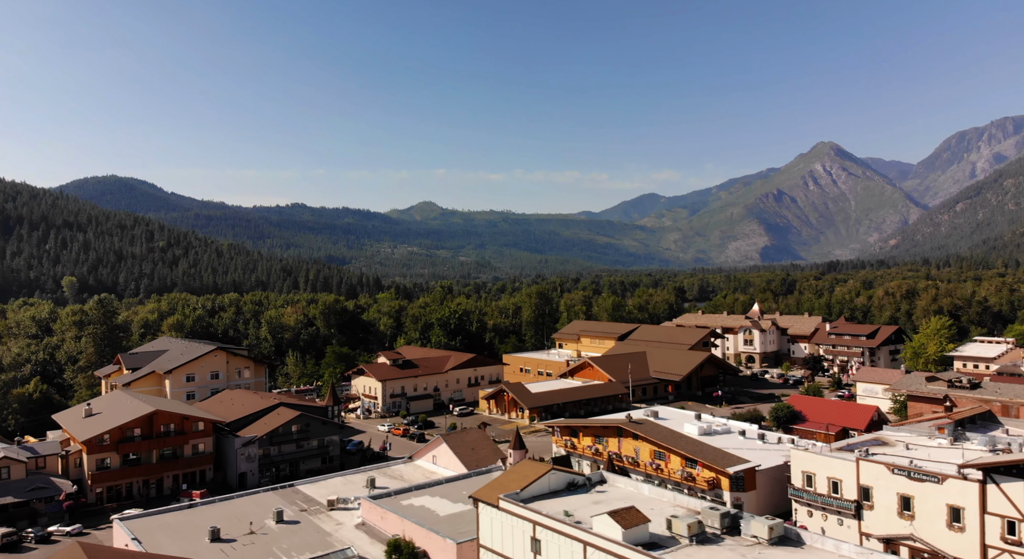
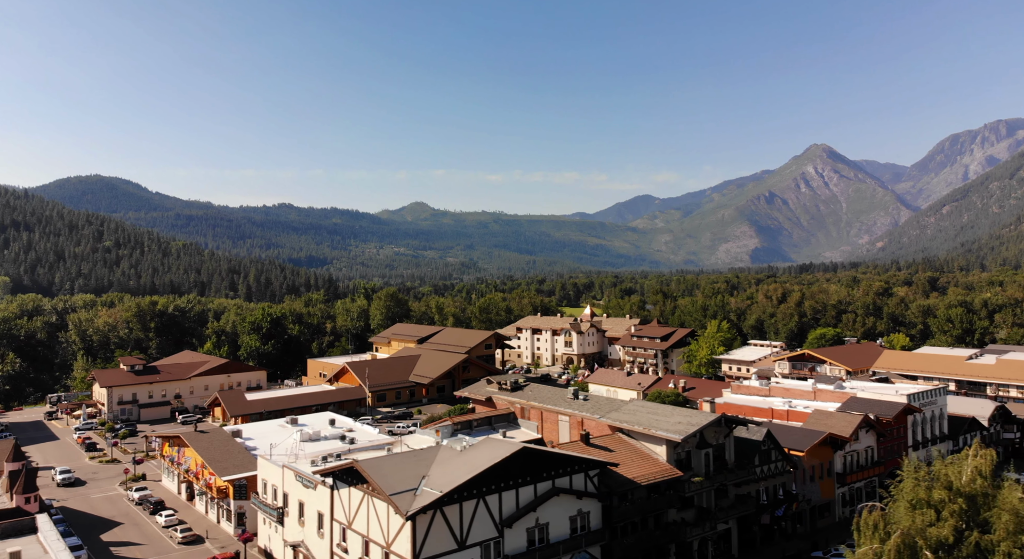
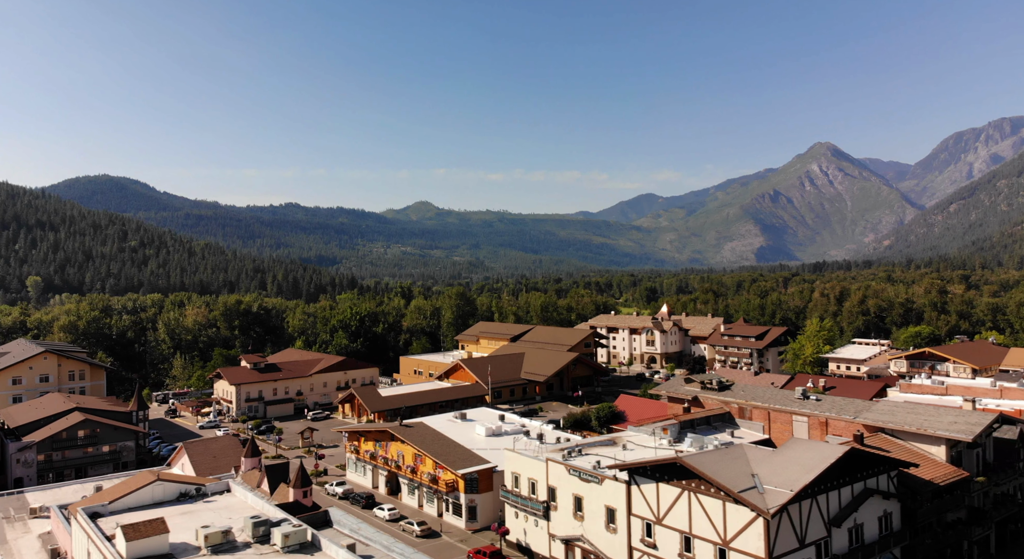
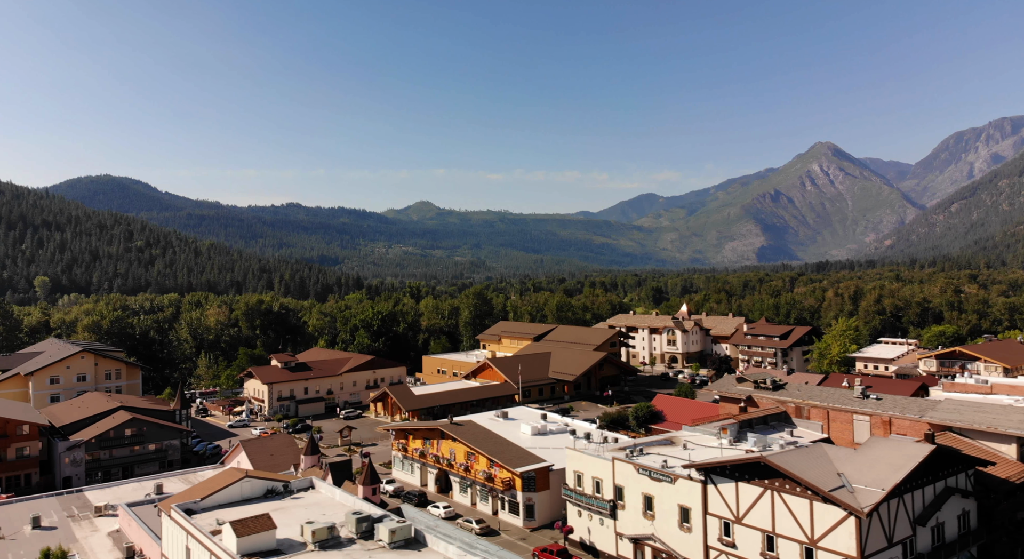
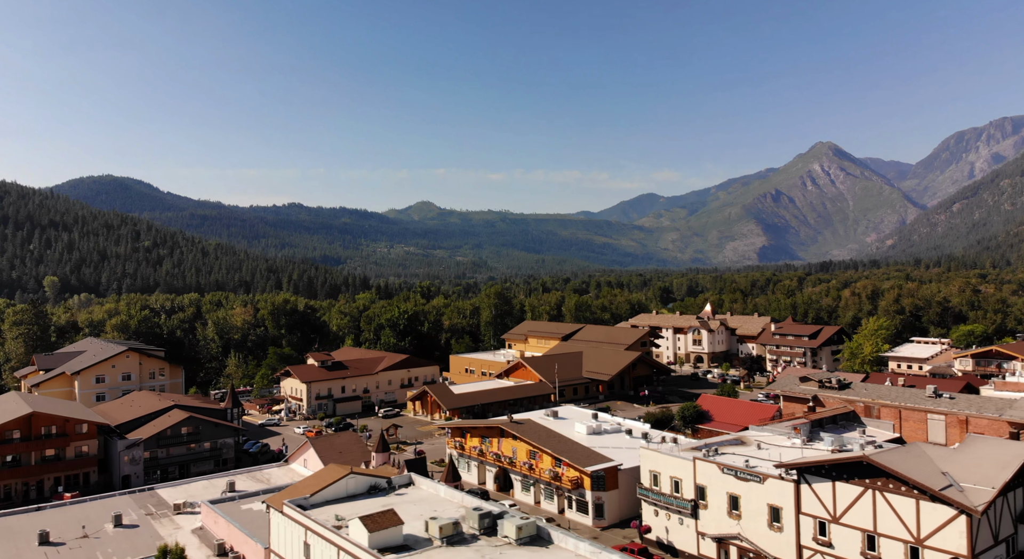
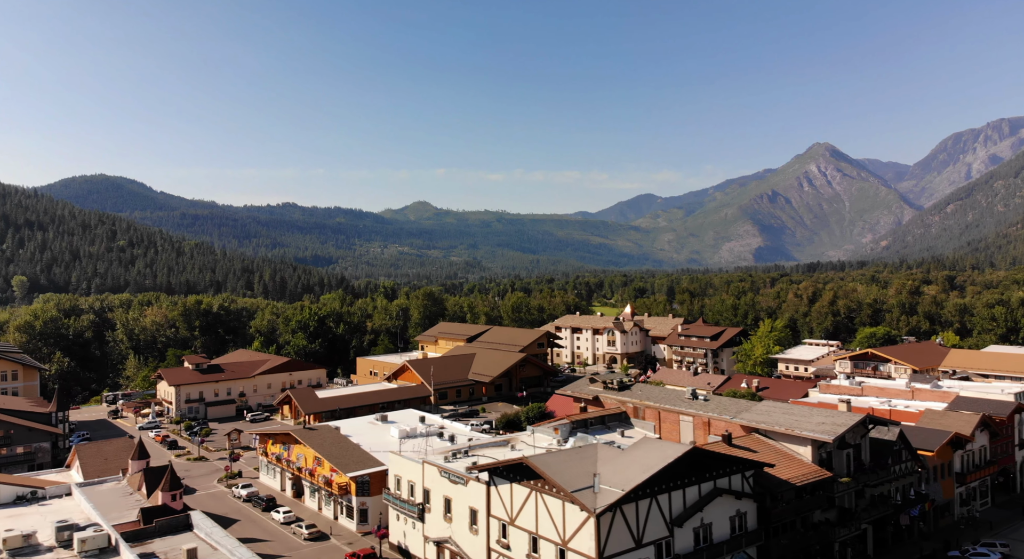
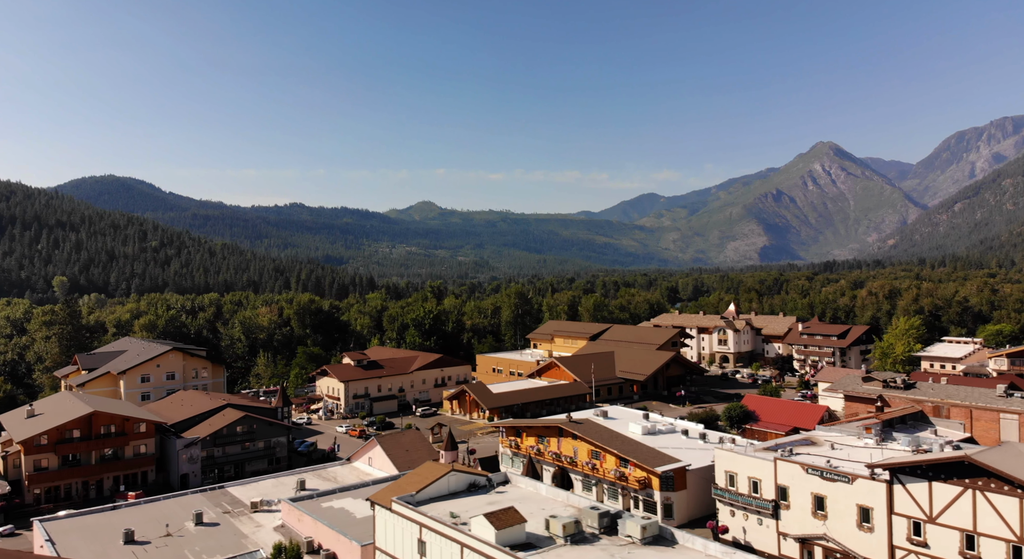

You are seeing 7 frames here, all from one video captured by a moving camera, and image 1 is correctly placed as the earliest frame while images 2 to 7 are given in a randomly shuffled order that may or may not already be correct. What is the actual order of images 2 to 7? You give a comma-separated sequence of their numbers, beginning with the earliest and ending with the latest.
7, 5, 4, 3, 6, 2
